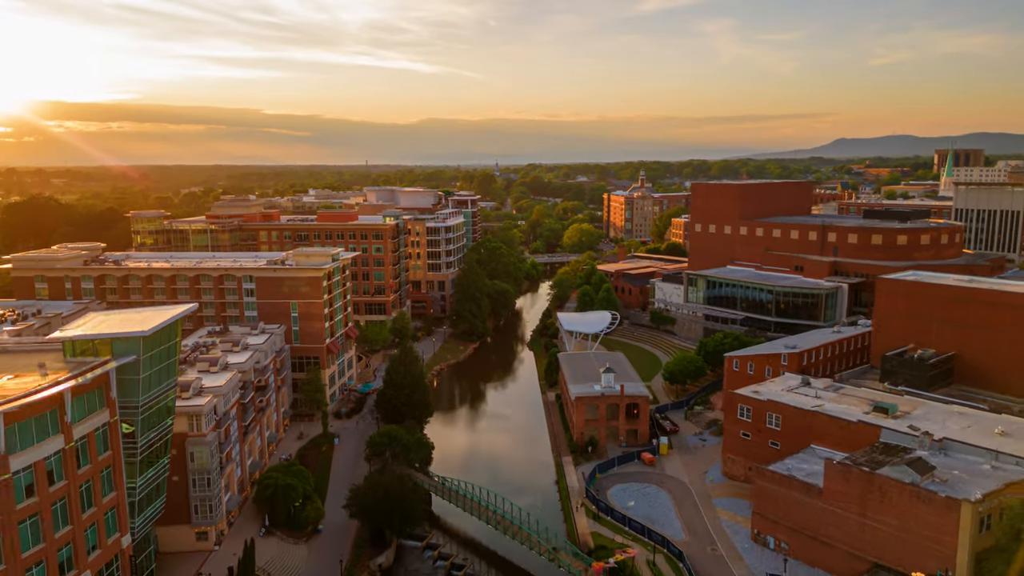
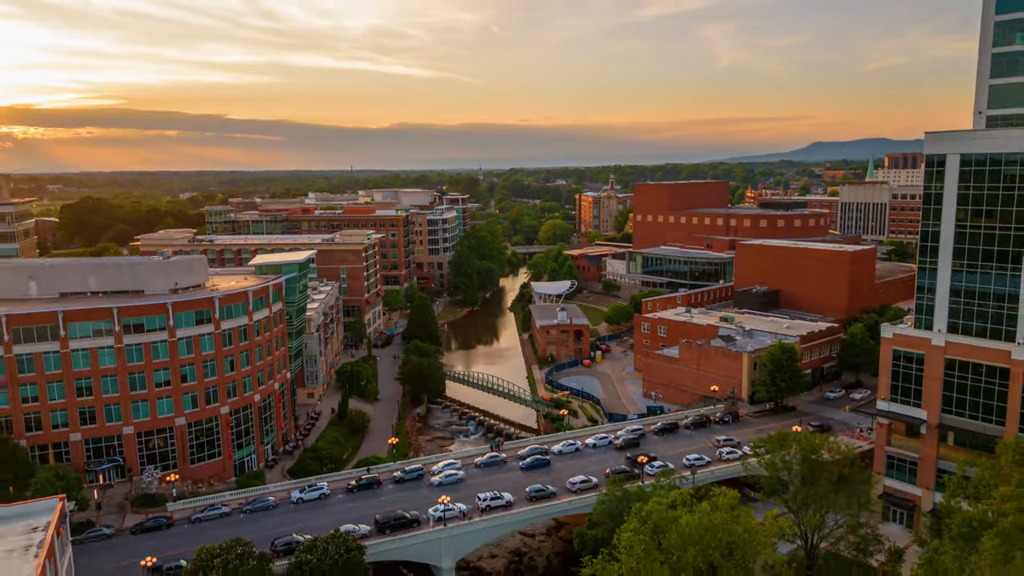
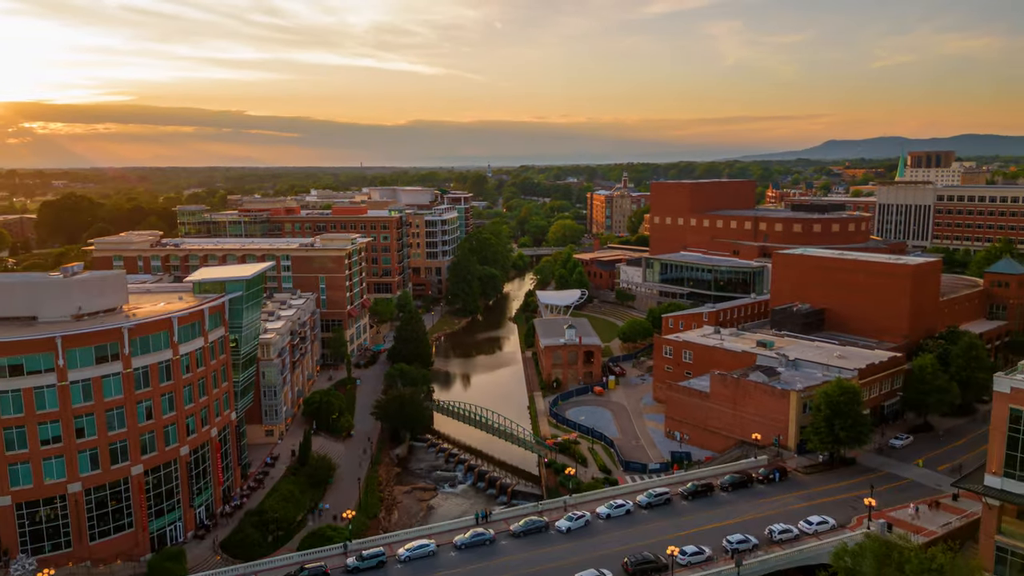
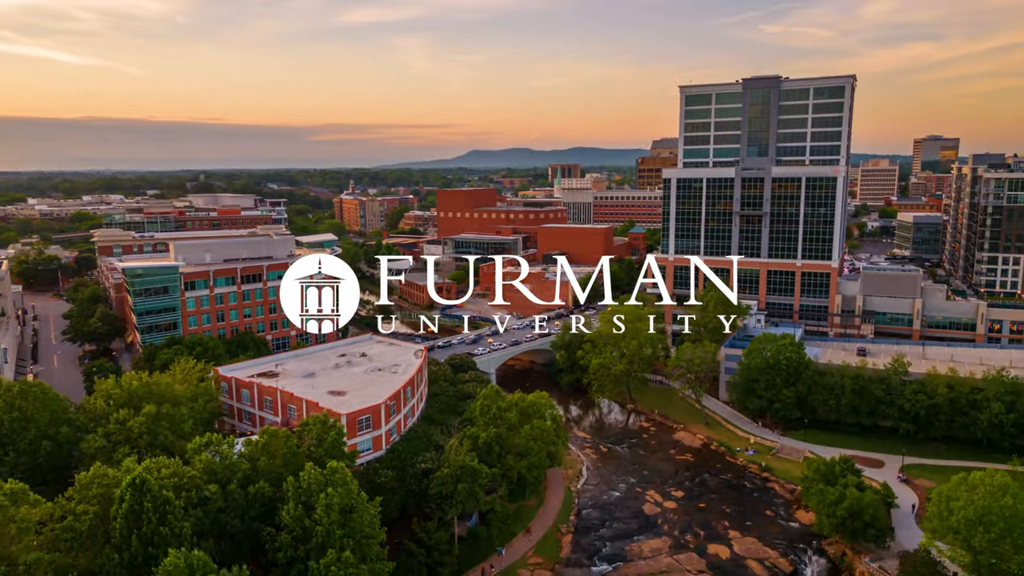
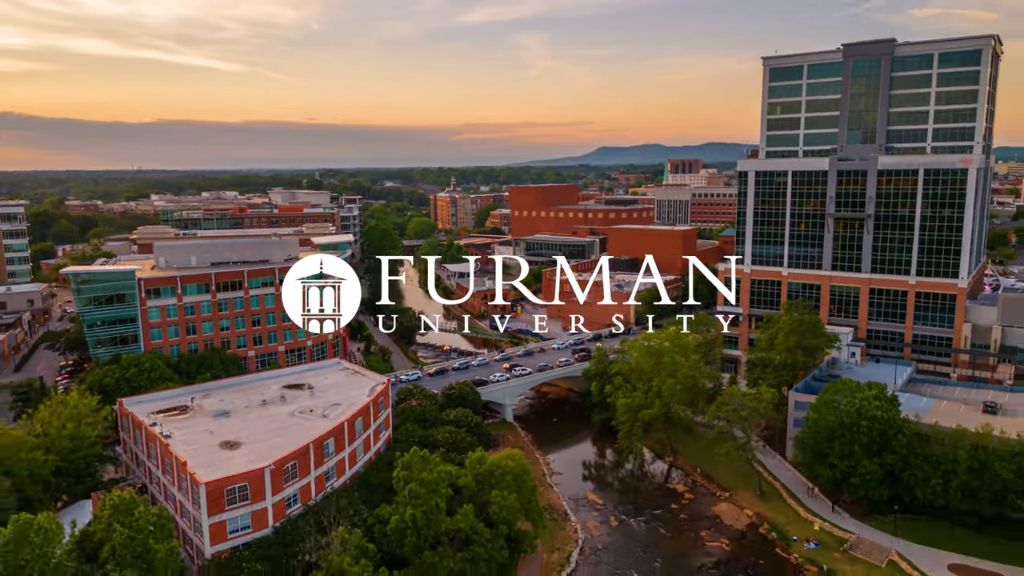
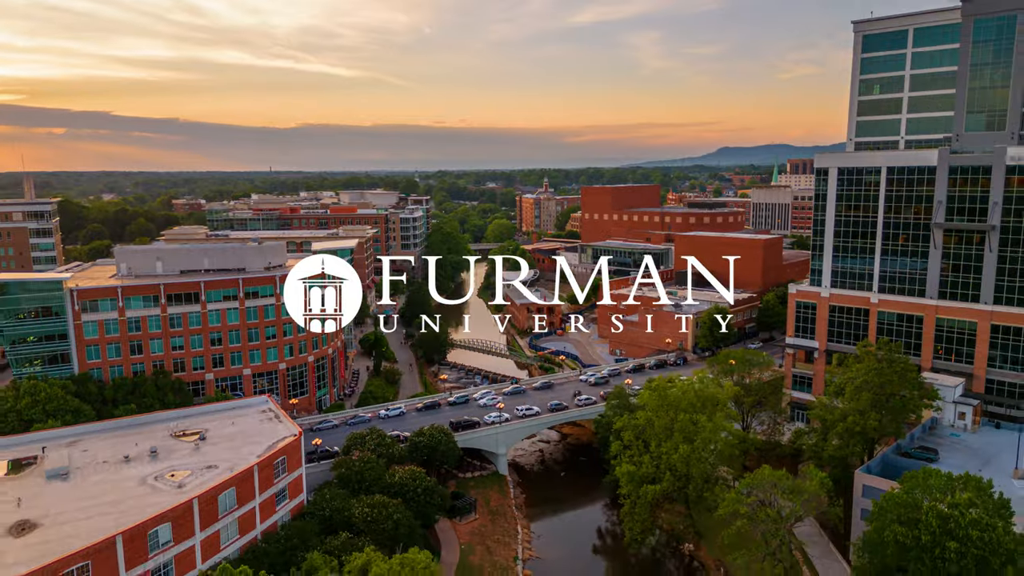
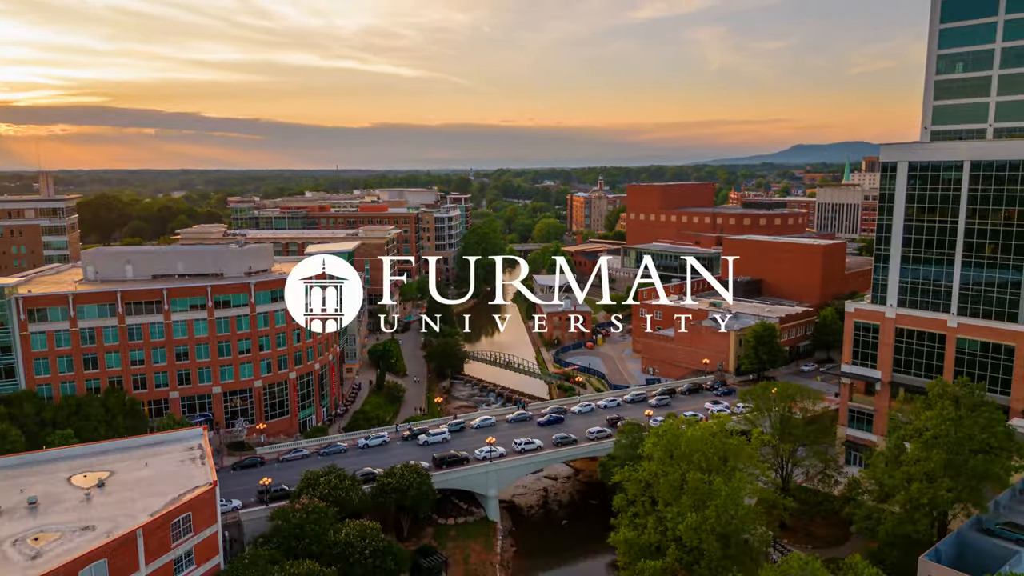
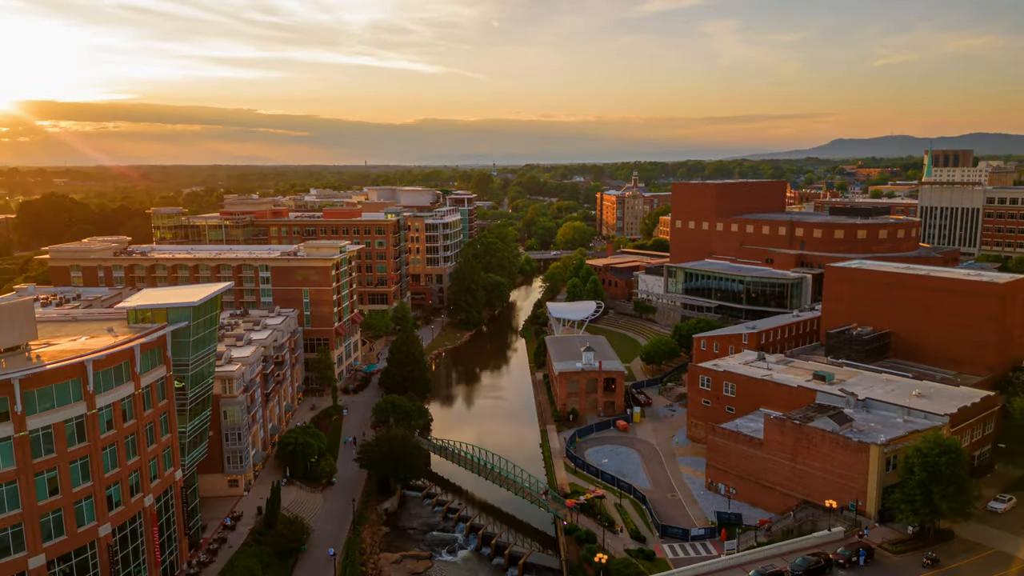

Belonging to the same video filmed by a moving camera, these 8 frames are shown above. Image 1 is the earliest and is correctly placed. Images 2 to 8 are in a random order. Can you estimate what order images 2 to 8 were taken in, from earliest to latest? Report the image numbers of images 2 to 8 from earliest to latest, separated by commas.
8, 3, 2, 7, 6, 5, 4
